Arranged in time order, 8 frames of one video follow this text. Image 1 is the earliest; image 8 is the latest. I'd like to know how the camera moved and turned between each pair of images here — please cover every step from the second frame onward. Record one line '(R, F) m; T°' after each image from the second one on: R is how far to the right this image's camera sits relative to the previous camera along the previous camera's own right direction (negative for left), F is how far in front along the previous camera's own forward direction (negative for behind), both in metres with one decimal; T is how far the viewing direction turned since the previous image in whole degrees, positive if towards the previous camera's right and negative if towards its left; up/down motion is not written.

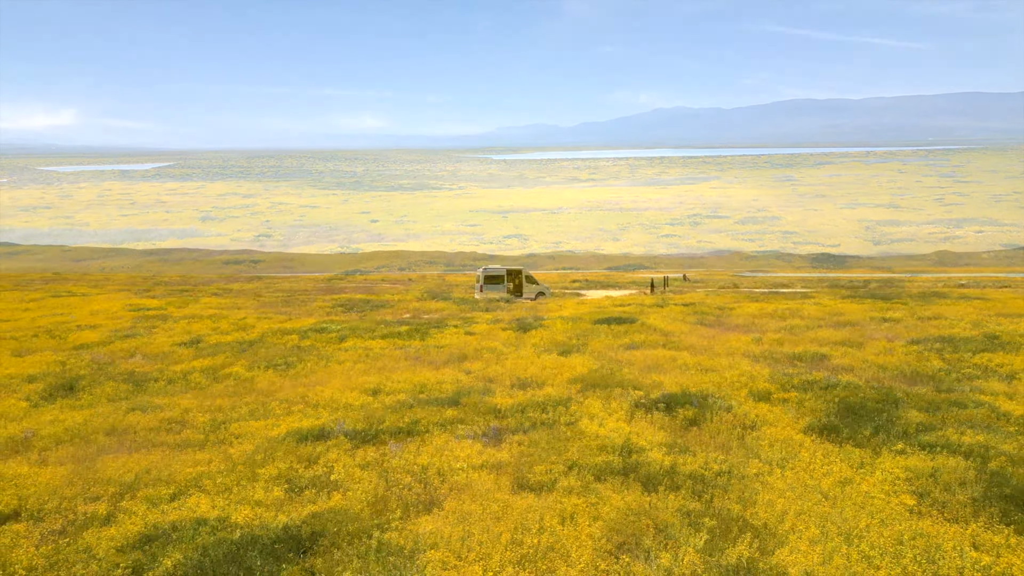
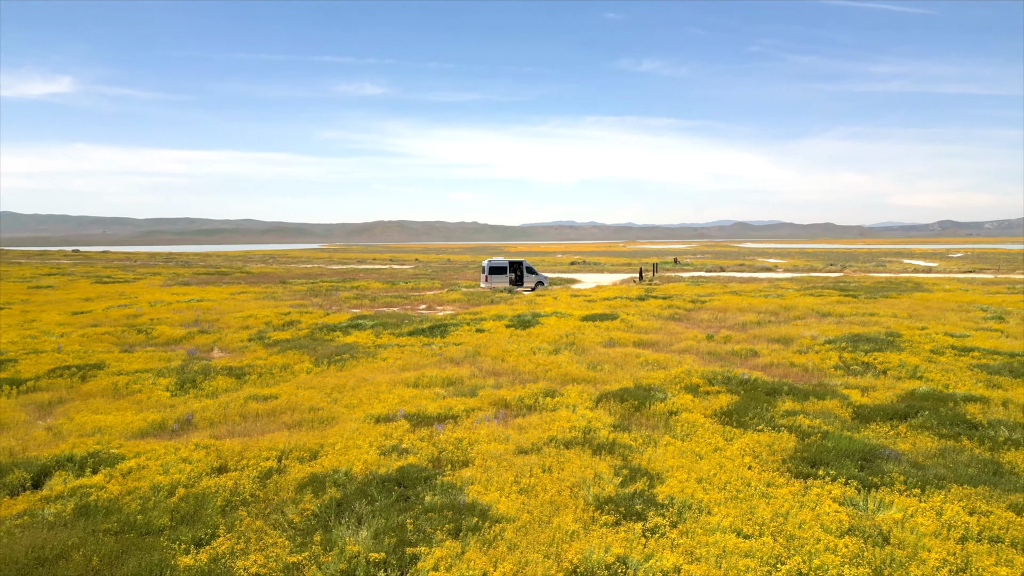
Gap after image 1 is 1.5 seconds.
(0.0, -3.0) m; 0°
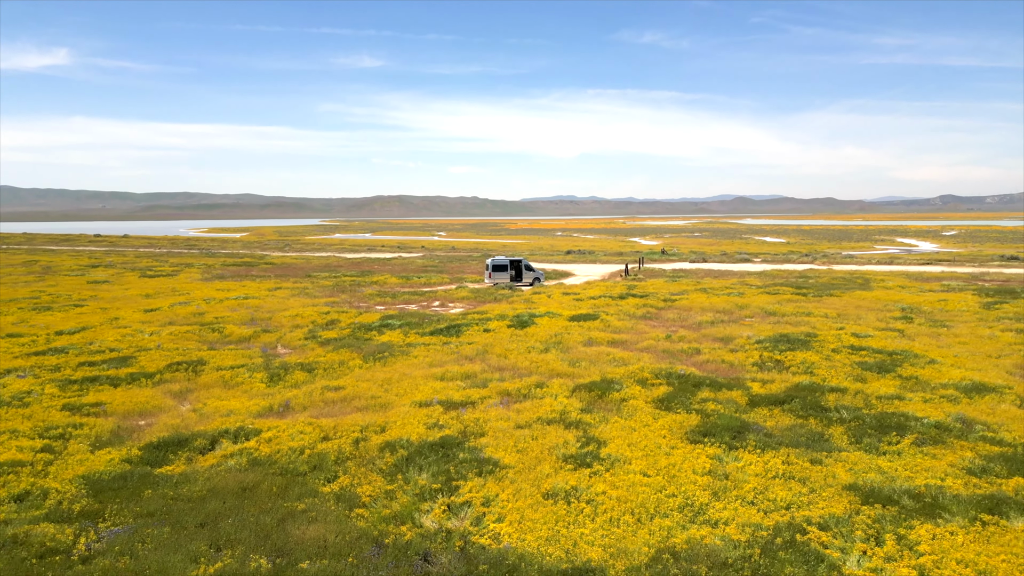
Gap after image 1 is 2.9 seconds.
(0.0, -4.0) m; 0°
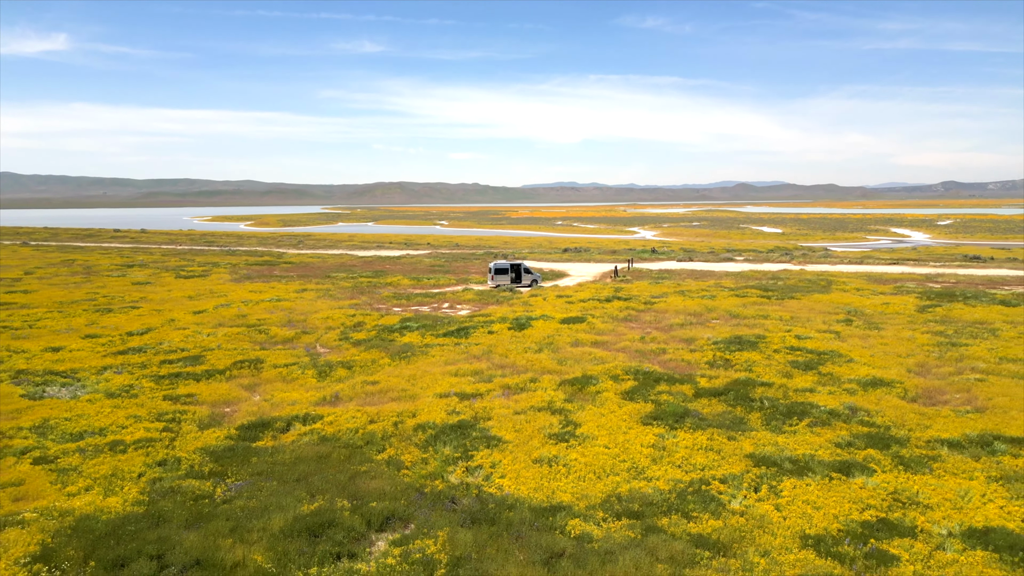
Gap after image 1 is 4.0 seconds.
(0.0, -3.8) m; 0°
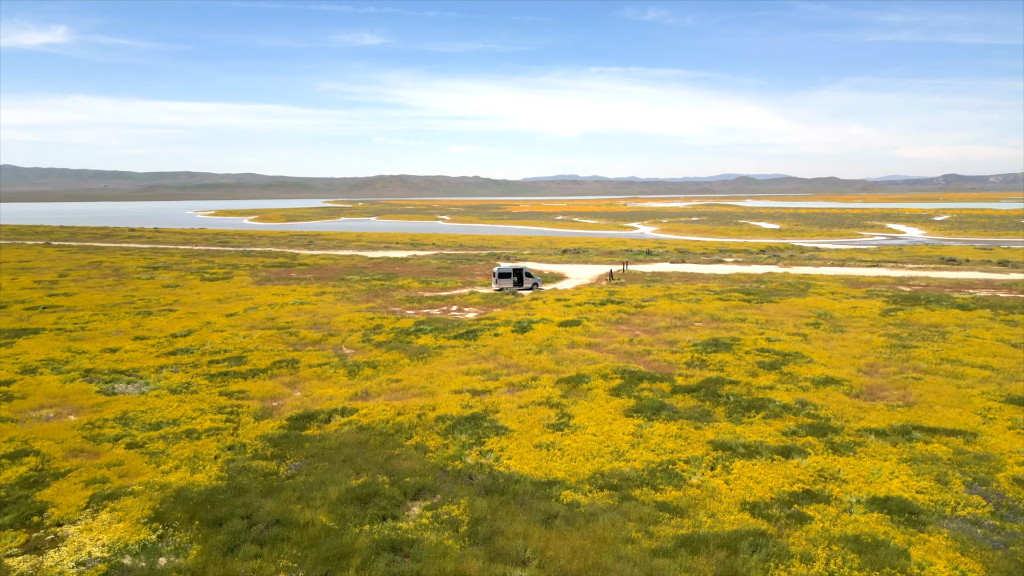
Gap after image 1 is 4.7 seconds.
(-0.1, -2.9) m; 0°
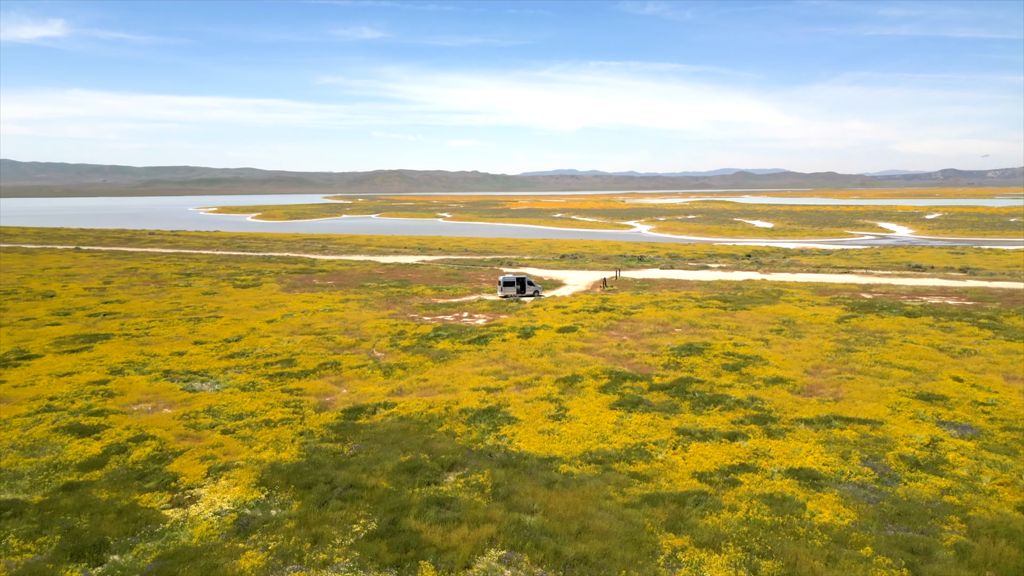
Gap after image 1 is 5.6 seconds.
(-0.3, -4.6) m; 0°
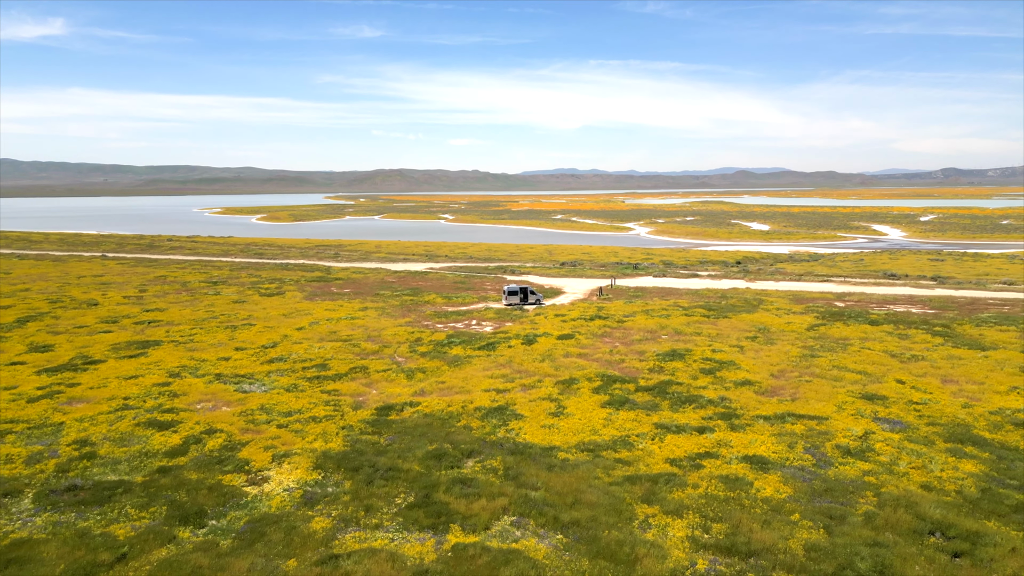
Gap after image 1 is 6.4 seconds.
(-0.2, -4.1) m; 0°
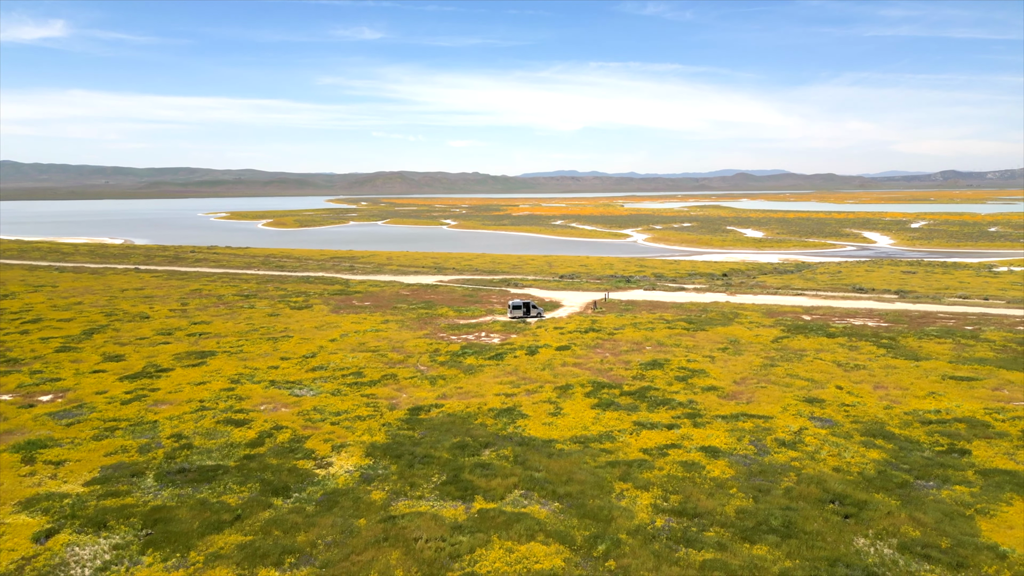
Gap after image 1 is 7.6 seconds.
(-0.3, -6.2) m; 0°
